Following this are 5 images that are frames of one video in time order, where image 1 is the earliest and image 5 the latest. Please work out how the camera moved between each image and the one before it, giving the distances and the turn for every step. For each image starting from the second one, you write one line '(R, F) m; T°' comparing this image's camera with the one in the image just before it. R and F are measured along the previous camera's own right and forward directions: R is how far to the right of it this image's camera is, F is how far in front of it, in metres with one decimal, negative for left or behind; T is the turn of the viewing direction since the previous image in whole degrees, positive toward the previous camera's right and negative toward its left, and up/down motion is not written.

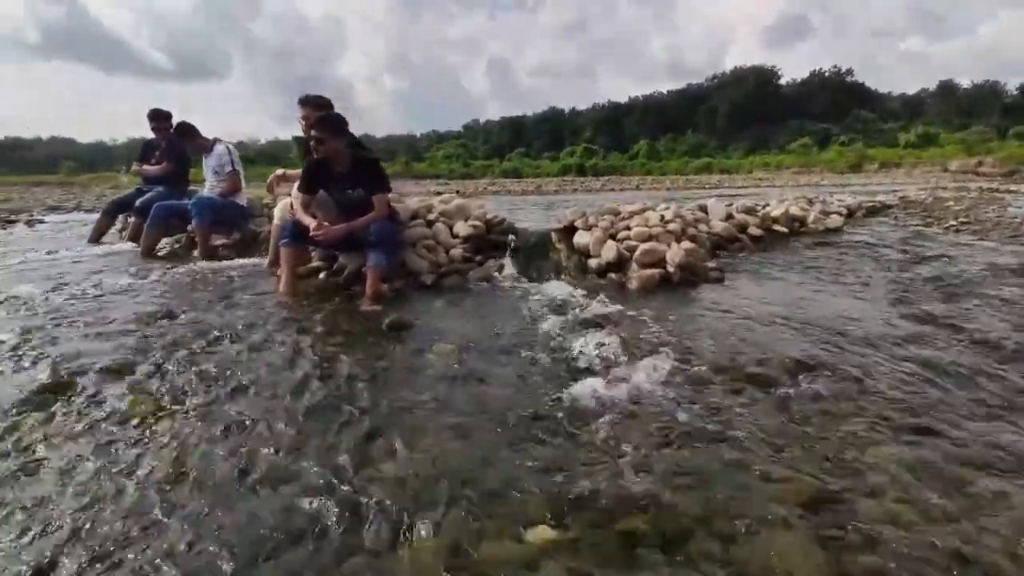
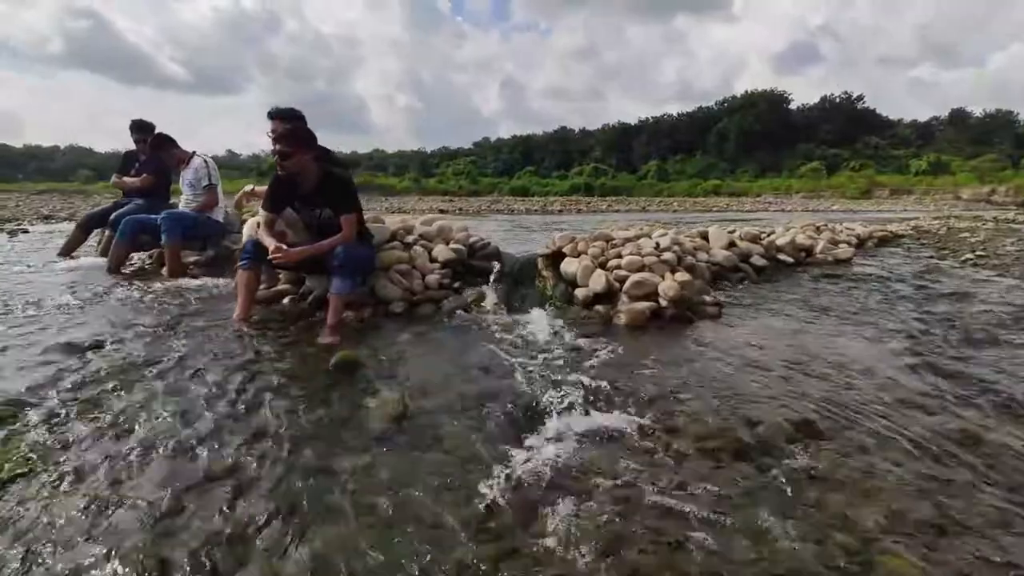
(+0.3, +0.6) m; -1°
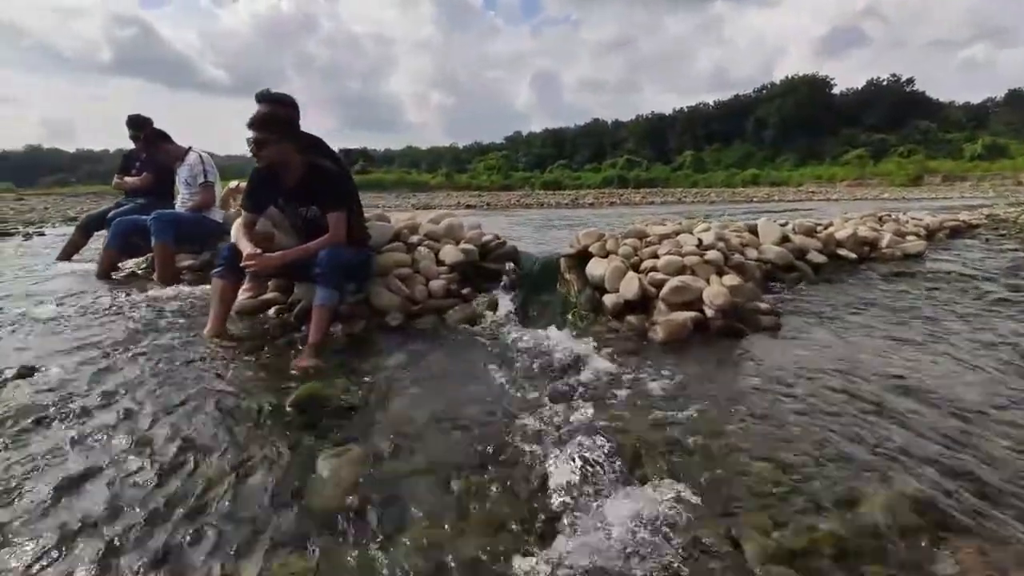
(+0.2, +1.0) m; -3°
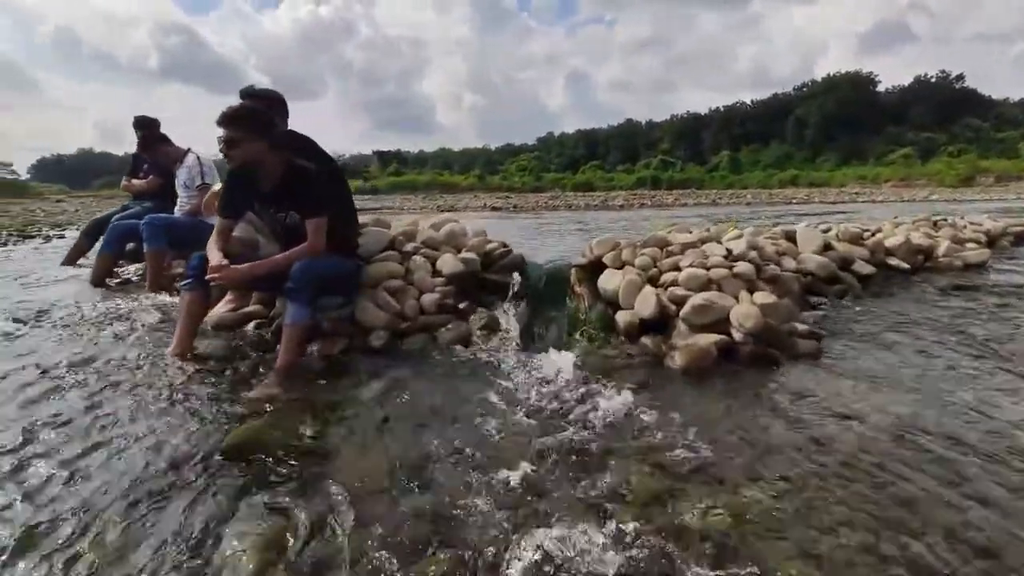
(+0.3, +0.7) m; -3°
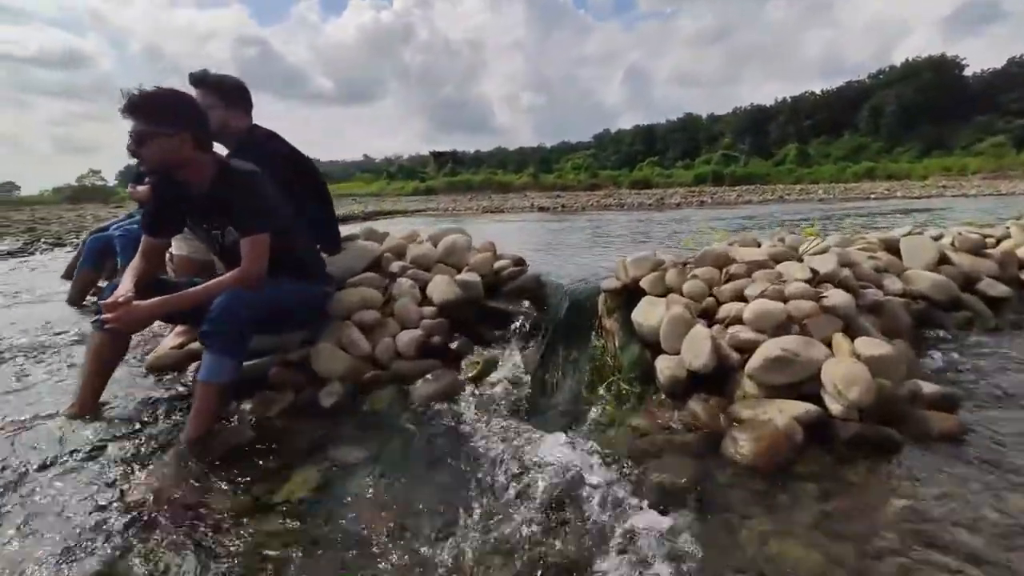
(+0.4, +1.4) m; -6°
